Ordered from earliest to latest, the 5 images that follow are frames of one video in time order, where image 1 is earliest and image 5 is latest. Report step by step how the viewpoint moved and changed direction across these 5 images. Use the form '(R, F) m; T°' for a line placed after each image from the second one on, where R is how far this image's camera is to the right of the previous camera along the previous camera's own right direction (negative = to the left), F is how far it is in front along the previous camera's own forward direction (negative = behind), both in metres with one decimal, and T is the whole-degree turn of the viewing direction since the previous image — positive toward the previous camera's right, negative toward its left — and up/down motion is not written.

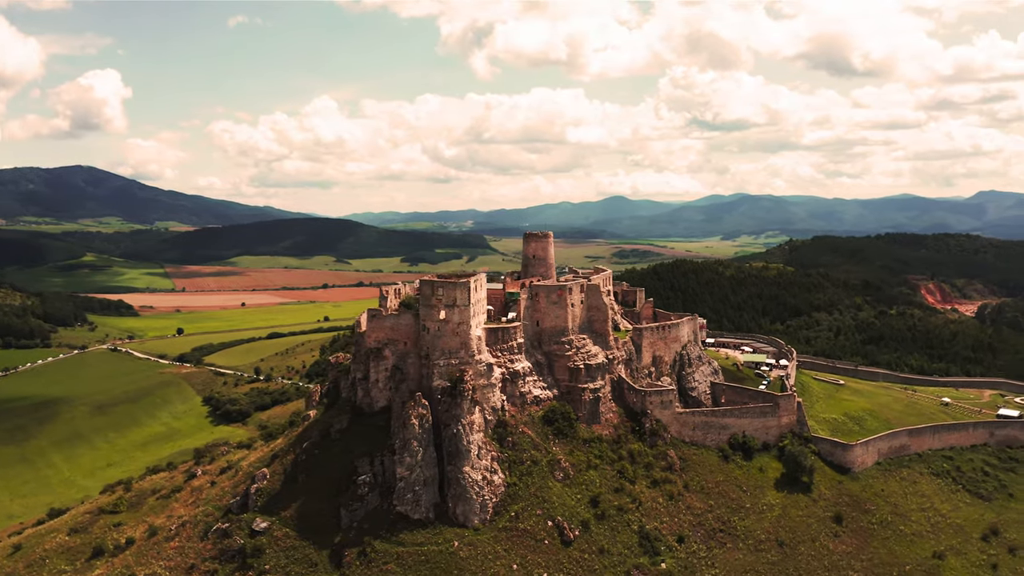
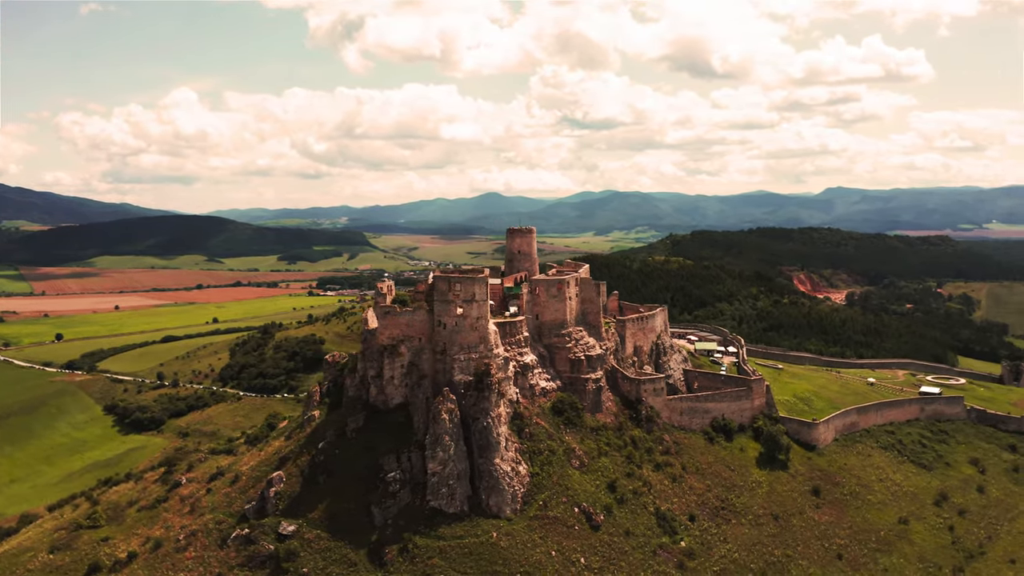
(-7.0, -0.2) m; +9°
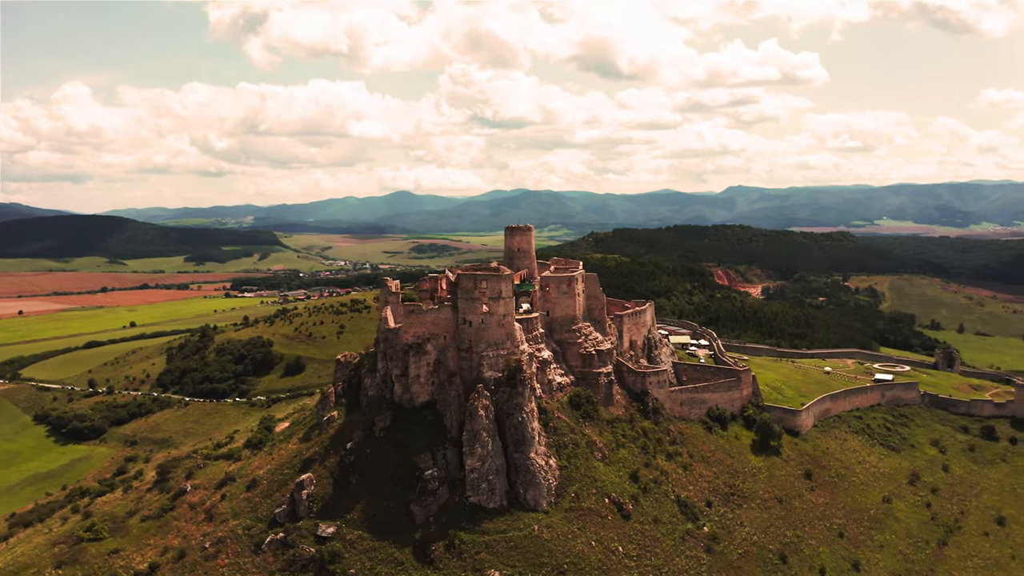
(-5.7, -0.2) m; +6°
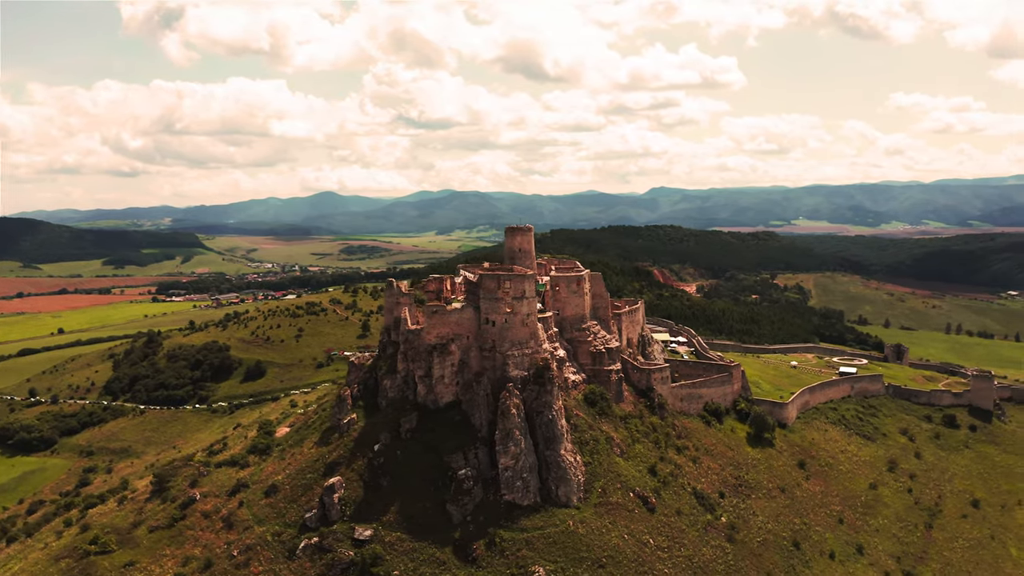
(-4.8, -0.2) m; +5°
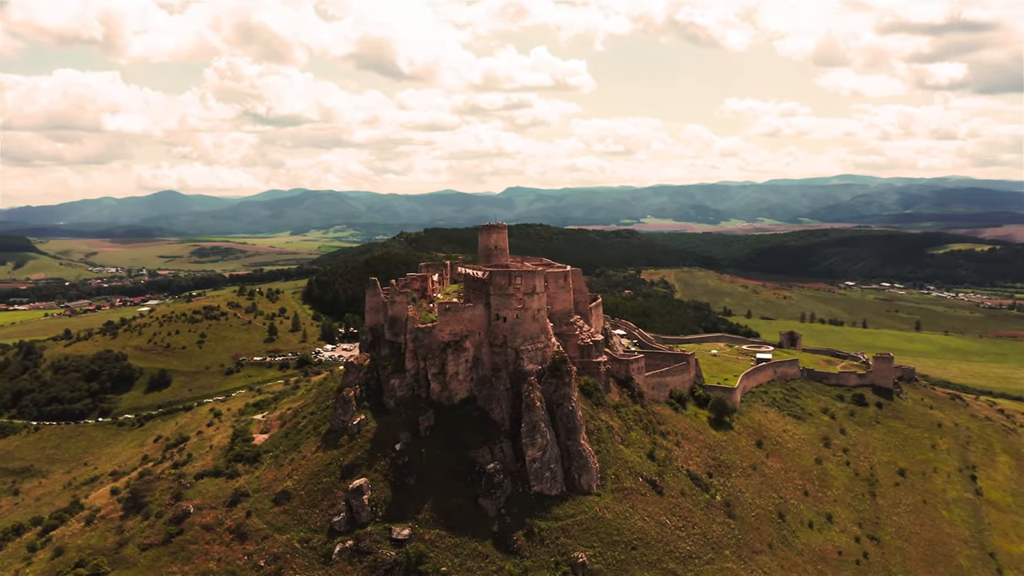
(-7.8, 0.0) m; +10°
